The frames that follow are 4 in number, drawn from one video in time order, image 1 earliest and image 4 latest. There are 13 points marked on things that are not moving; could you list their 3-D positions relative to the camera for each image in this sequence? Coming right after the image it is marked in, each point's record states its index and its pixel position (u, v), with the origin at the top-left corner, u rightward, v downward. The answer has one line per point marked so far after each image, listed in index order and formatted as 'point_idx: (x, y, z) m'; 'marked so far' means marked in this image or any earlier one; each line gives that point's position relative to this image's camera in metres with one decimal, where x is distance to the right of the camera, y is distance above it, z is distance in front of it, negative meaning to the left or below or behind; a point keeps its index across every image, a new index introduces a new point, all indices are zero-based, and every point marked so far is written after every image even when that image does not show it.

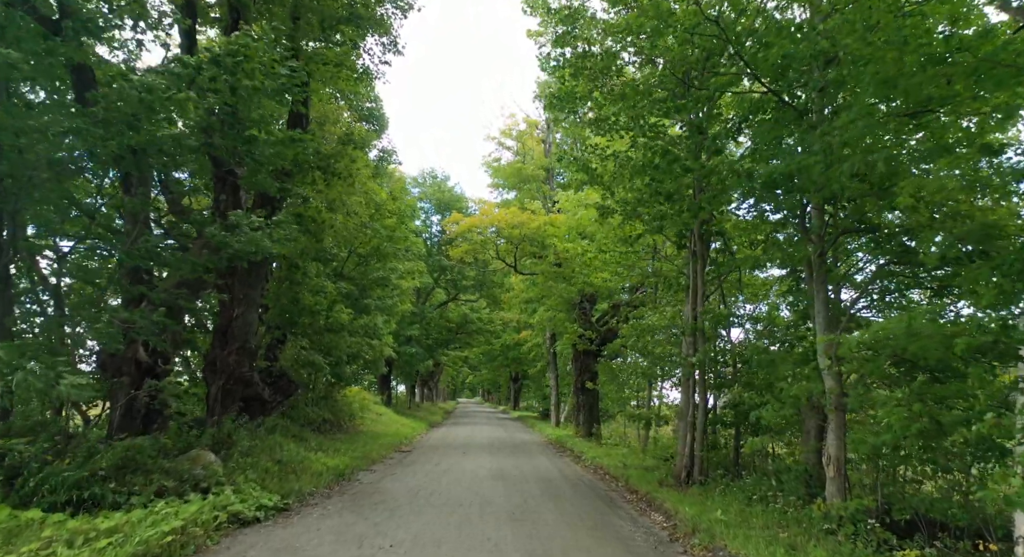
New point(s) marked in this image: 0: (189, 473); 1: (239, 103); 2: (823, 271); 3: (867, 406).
0: (-4.1, -2.5, +8.7) m
1: (-3.7, +2.4, +9.2) m
2: (+4.3, 0.0, +9.5) m
3: (+4.3, -1.6, +8.4) m
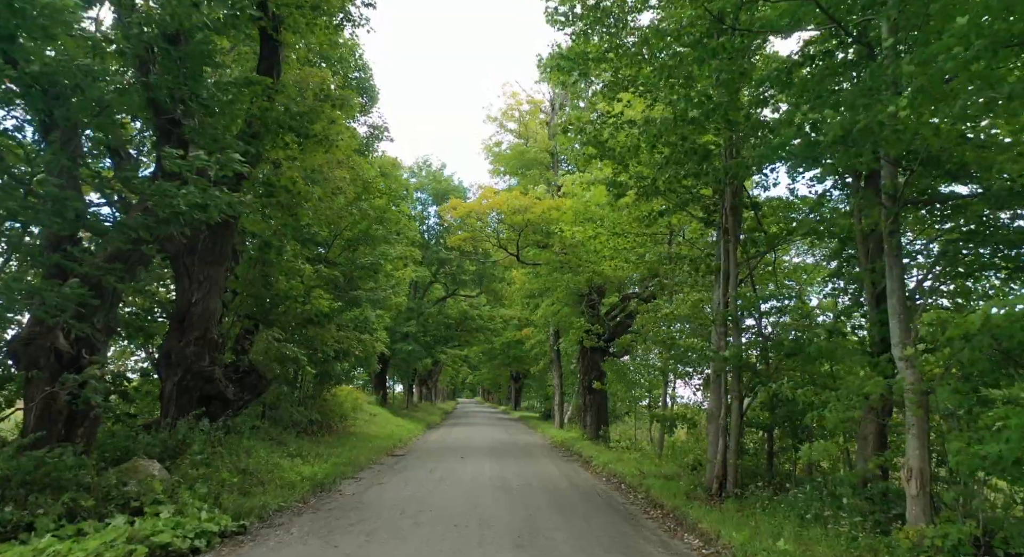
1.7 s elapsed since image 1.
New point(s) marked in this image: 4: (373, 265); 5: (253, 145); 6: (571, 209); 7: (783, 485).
0: (-4.1, -2.2, +7.1) m
1: (-3.6, +2.7, +7.5) m
2: (+4.4, +0.3, +7.9) m
3: (+4.4, -1.3, +6.7) m
4: (-3.3, +0.3, +16.3) m
5: (-3.9, +2.0, +10.2) m
6: (+1.6, +1.9, +18.6) m
7: (+4.3, -3.2, +10.7) m
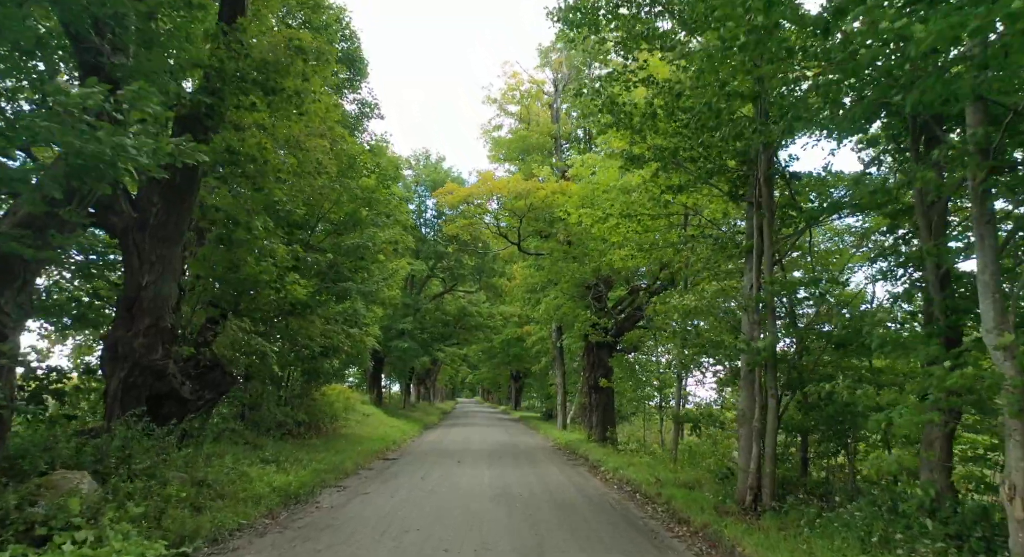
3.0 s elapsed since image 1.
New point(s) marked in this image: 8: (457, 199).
0: (-4.0, -1.9, +5.6) m
1: (-3.6, +2.9, +6.1) m
2: (+4.4, +0.6, +6.4) m
3: (+4.4, -1.0, +5.2) m
4: (-3.3, +0.6, +14.9) m
5: (-3.8, +2.2, +8.8) m
6: (+1.6, +2.2, +17.2) m
7: (+4.3, -3.0, +9.3) m
8: (-1.6, +2.3, +19.8) m
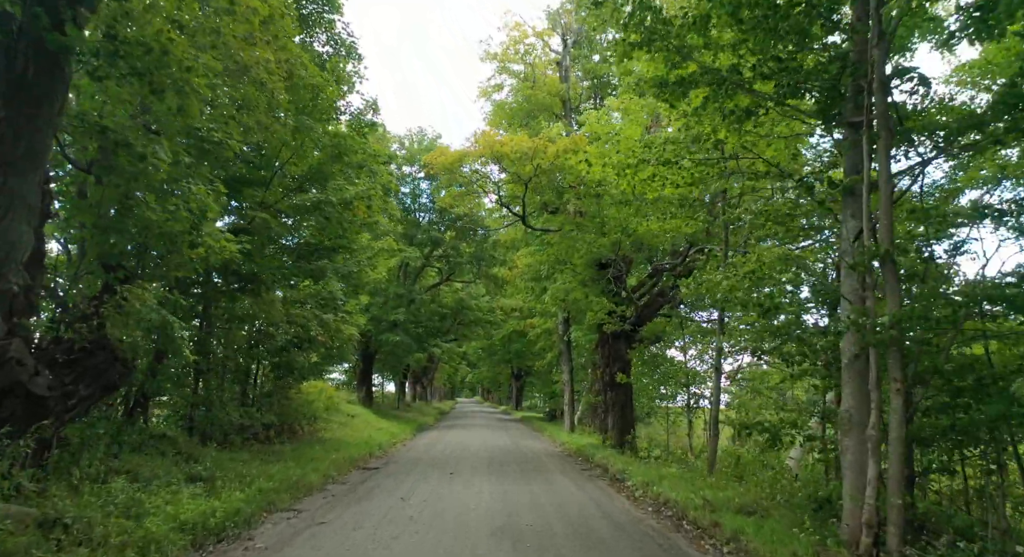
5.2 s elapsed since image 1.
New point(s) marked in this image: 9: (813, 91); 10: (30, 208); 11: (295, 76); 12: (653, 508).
0: (-4.0, -1.4, +2.8) m
1: (-3.5, +3.5, +3.2) m
2: (+4.5, +1.1, +3.6) m
3: (+4.5, -0.5, +2.4) m
4: (-3.2, +1.1, +12.0) m
5: (-3.8, +2.8, +5.9) m
6: (+1.7, +2.7, +14.3) m
7: (+4.4, -2.5, +6.5) m
8: (-1.5, +2.8, +17.0) m
9: (+3.4, +2.2, +8.1) m
10: (-4.4, +0.6, +6.4) m
11: (-3.3, +3.1, +10.4) m
12: (+2.1, -3.5, +10.5) m
